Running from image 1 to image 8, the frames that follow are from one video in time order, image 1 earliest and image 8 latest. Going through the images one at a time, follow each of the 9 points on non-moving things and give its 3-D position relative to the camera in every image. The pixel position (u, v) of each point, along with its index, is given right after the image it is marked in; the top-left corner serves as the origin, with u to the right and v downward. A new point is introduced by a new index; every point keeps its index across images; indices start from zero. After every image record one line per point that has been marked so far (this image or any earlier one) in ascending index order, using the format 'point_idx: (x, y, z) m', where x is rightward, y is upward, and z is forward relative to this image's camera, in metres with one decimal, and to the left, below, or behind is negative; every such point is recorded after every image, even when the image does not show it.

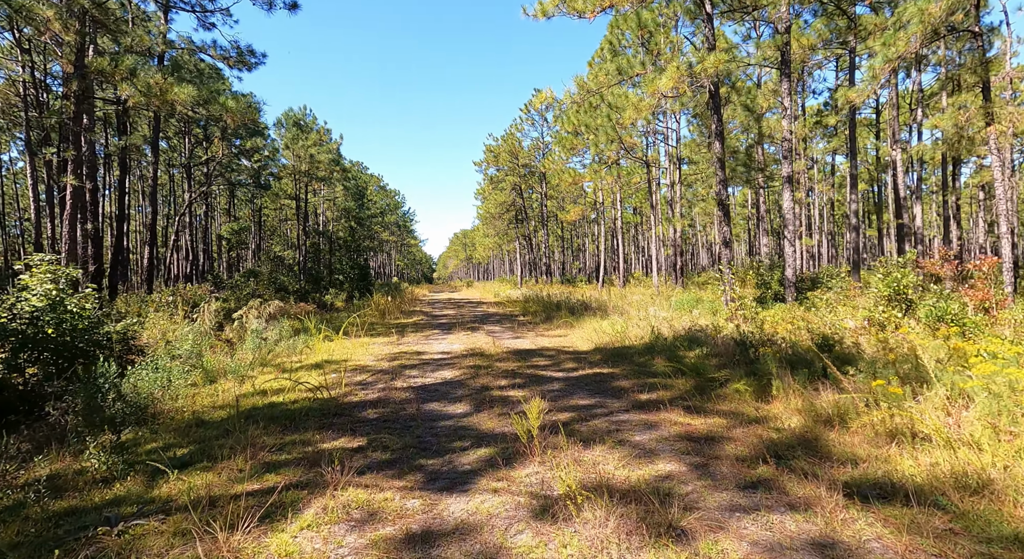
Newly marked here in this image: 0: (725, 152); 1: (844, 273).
0: (+4.5, +2.7, +13.3) m
1: (+7.9, +0.2, +15.0) m
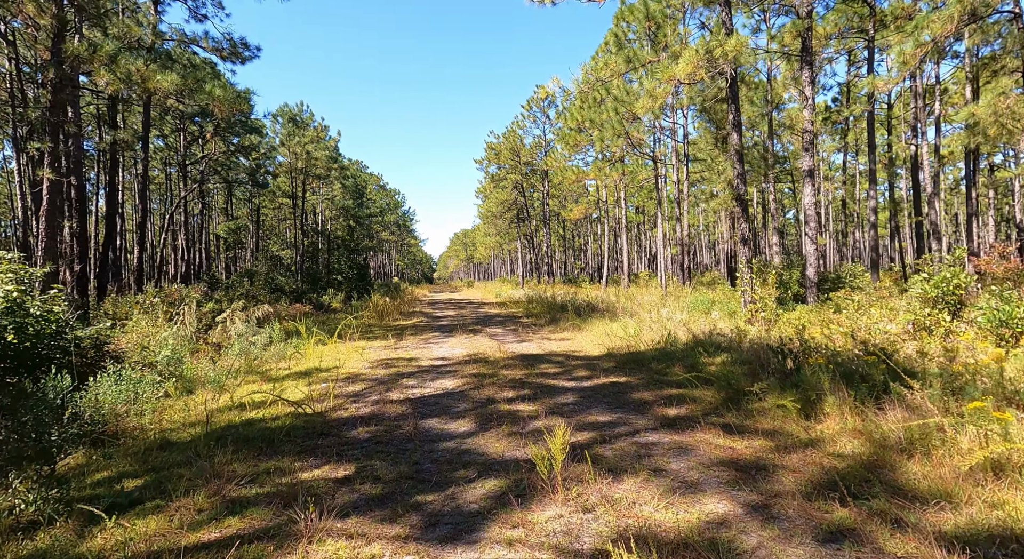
0: (+4.6, +2.7, +12.5) m
1: (+8.0, +0.2, +14.3) m
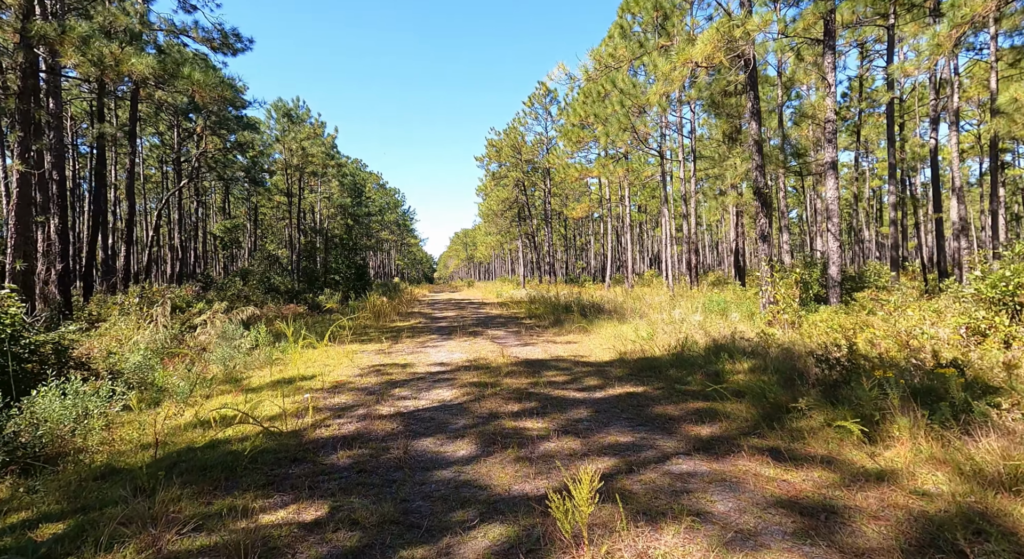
0: (+4.7, +2.7, +11.7) m
1: (+8.1, +0.2, +13.5) m
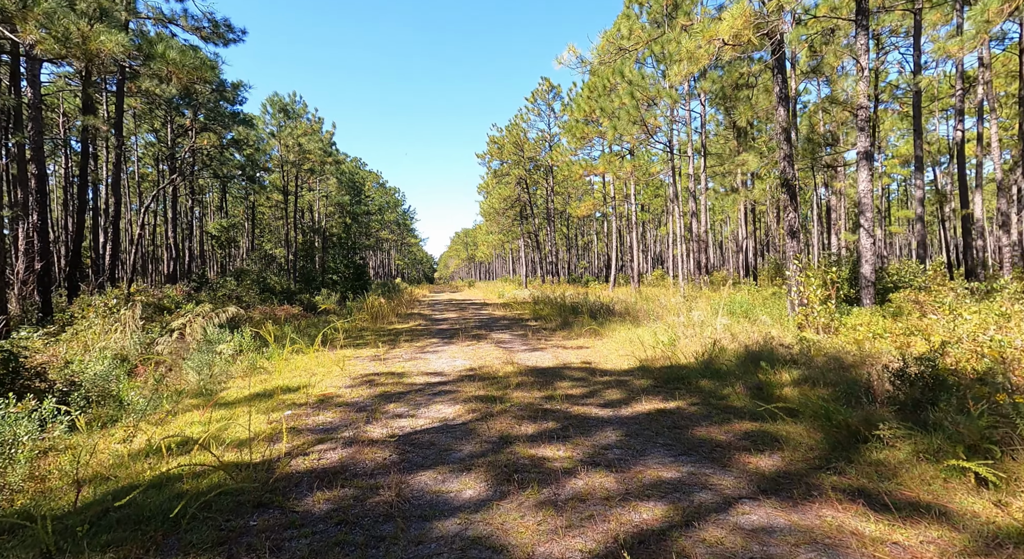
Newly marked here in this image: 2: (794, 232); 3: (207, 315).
0: (+4.8, +2.7, +10.8) m
1: (+8.2, +0.2, +12.5) m
2: (+4.8, +0.8, +10.7) m
3: (-5.1, -0.6, +10.6) m
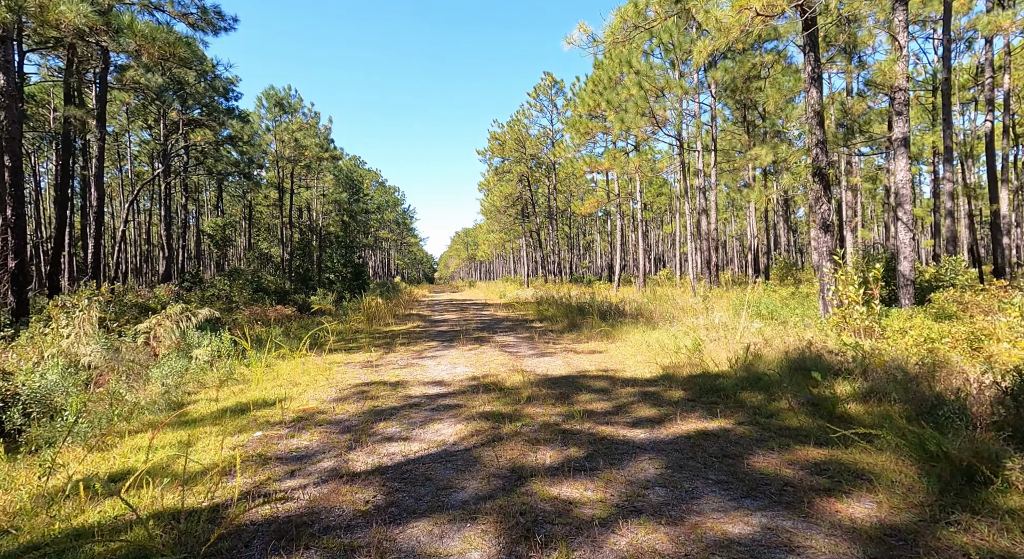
0: (+4.9, +2.7, +9.8) m
1: (+8.3, +0.2, +11.6) m
2: (+4.9, +0.8, +9.8) m
3: (-5.0, -0.6, +9.6) m
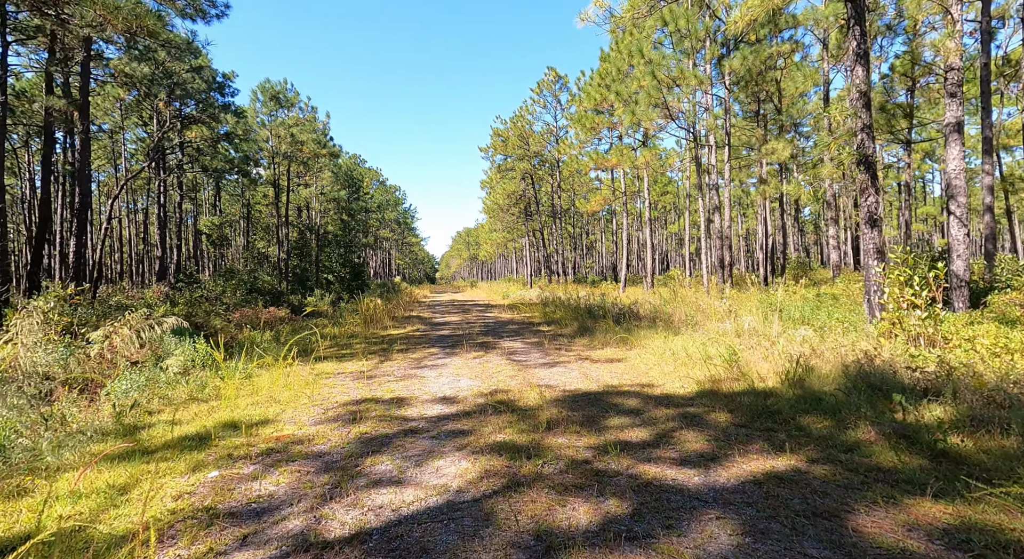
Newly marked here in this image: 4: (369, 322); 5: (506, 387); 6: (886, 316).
0: (+5.0, +2.7, +8.8) m
1: (+8.4, +0.2, +10.6) m
2: (+5.0, +0.8, +8.8) m
3: (-4.9, -0.6, +8.6) m
4: (-3.7, -1.1, +16.4) m
5: (-0.1, -1.2, +6.7) m
6: (+4.6, -0.4, +7.7) m
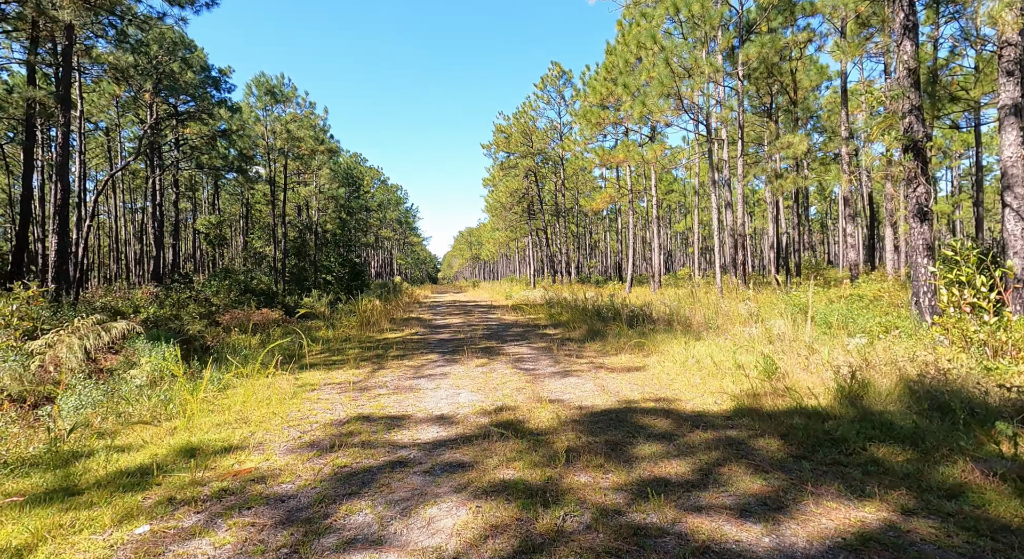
0: (+5.1, +2.7, +7.9) m
1: (+8.5, +0.2, +9.6) m
2: (+5.1, +0.8, +7.9) m
3: (-4.8, -0.6, +7.8) m
4: (-3.6, -1.1, +15.5) m
5: (0.0, -1.2, +5.8) m
6: (+4.6, -0.4, +6.8) m
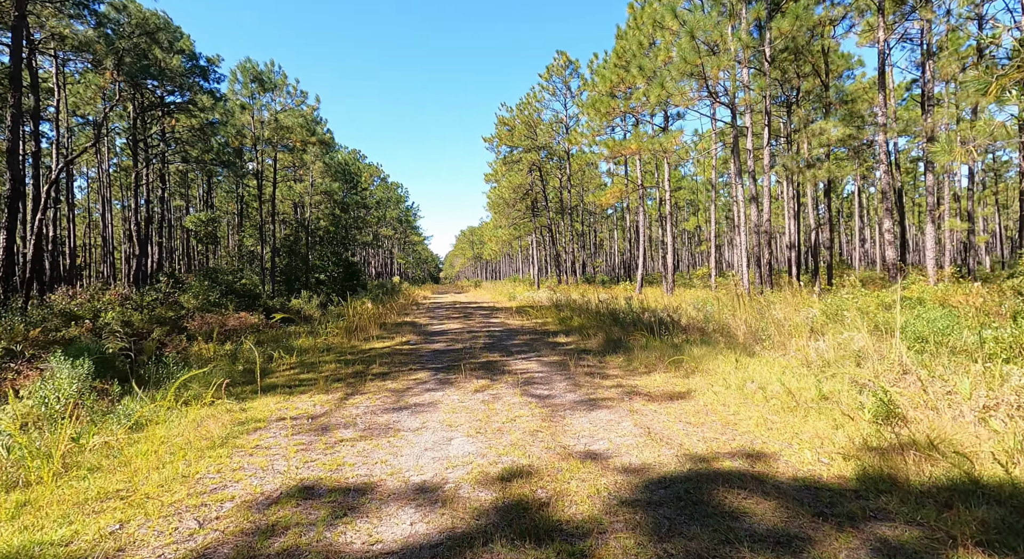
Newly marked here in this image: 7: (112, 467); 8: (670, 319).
0: (+5.2, +2.7, +6.0) m
1: (+8.6, +0.2, +7.7) m
2: (+5.2, +0.8, +6.0) m
3: (-4.7, -0.6, +5.9) m
4: (-3.5, -1.1, +13.6) m
5: (+0.1, -1.2, +3.9) m
6: (+4.7, -0.5, +4.9) m
7: (-2.6, -1.3, +3.8) m
8: (+2.8, -0.7, +11.2) m
